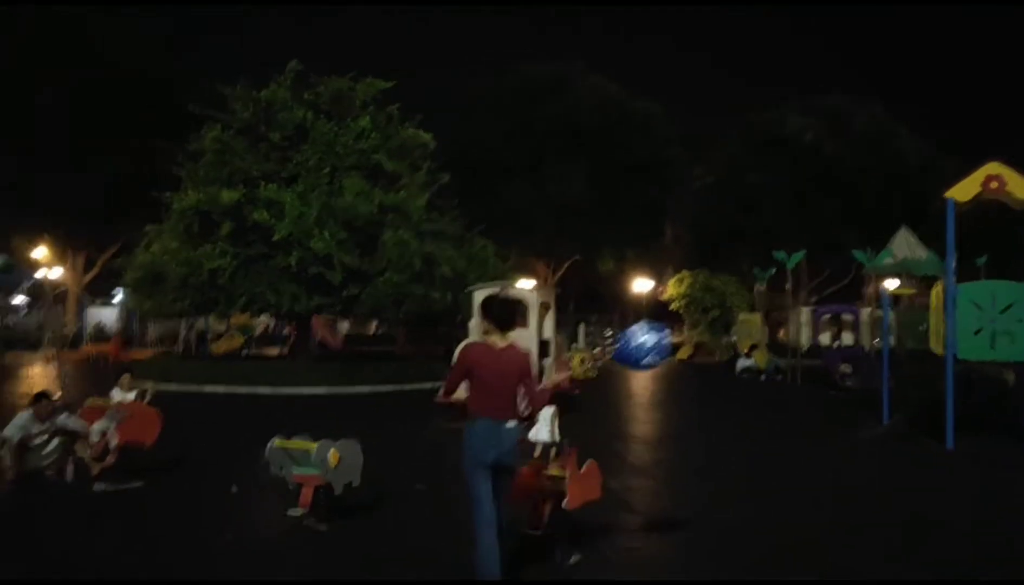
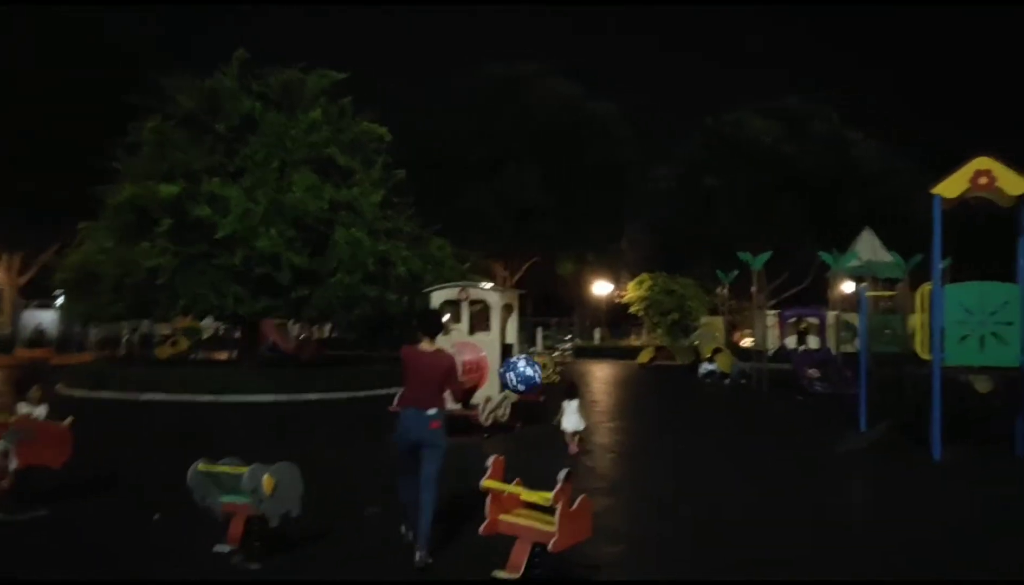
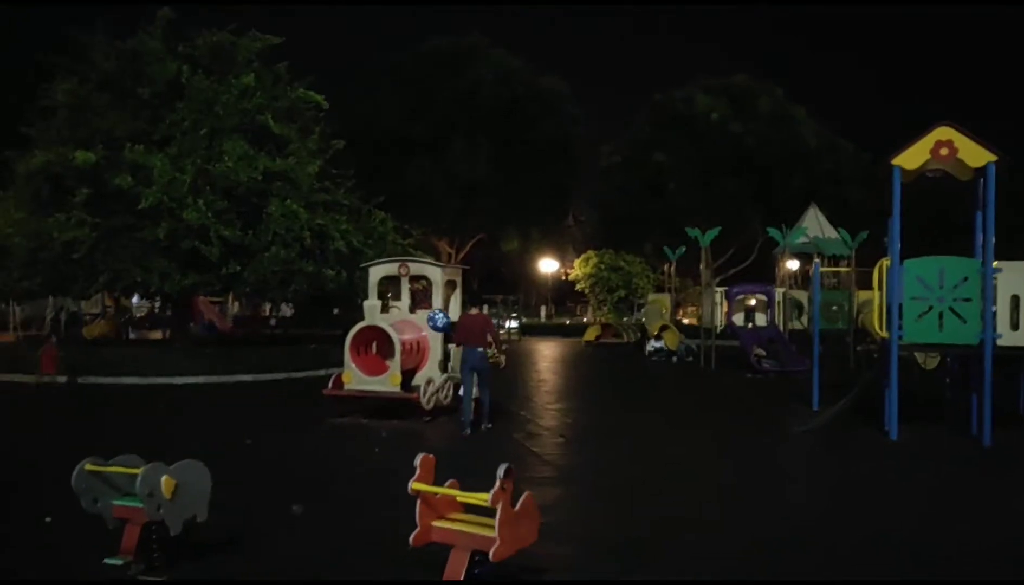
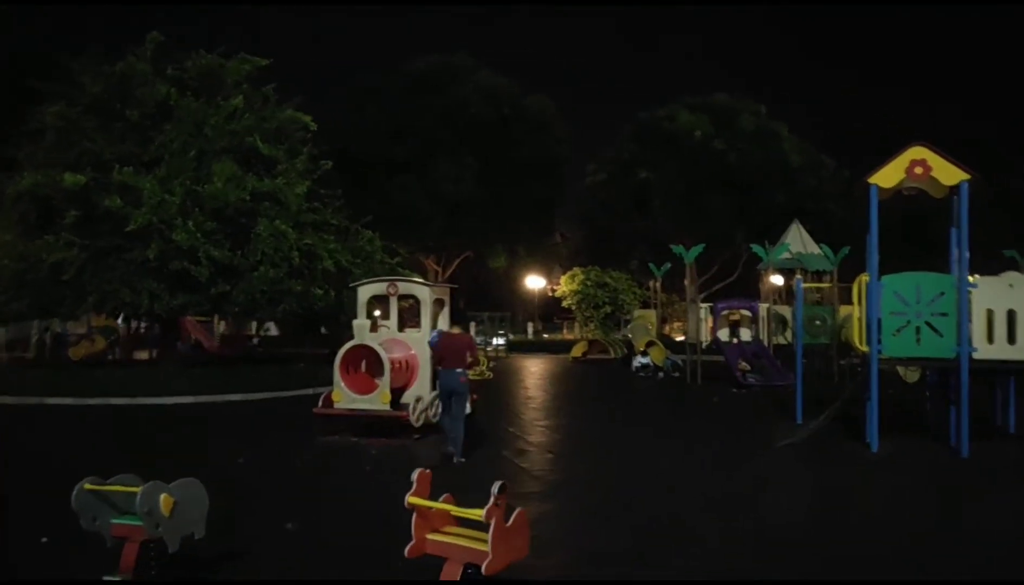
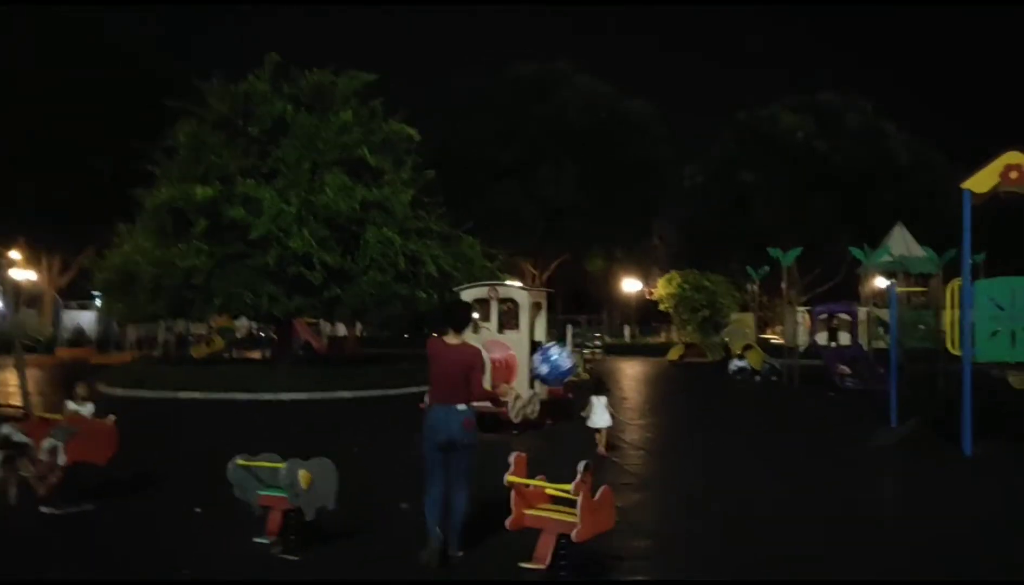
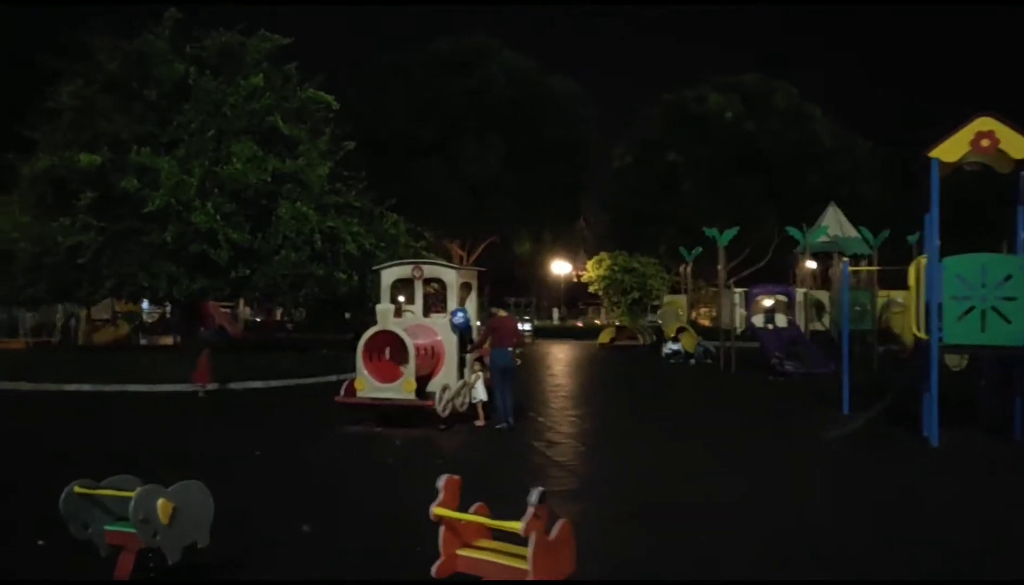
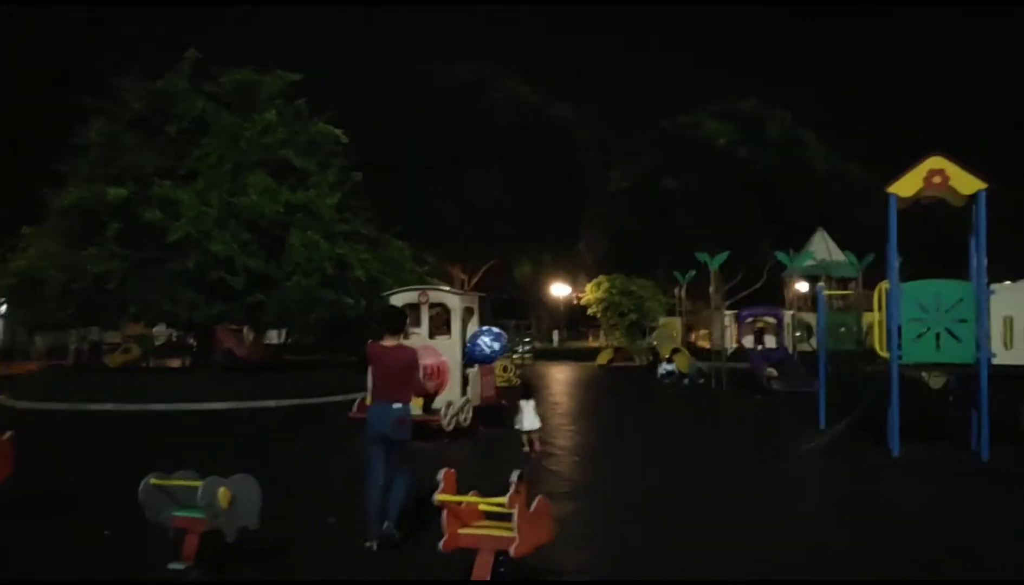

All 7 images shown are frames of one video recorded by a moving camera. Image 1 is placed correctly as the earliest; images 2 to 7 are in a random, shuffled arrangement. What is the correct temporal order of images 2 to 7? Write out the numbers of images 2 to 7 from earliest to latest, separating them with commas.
5, 2, 7, 4, 3, 6
